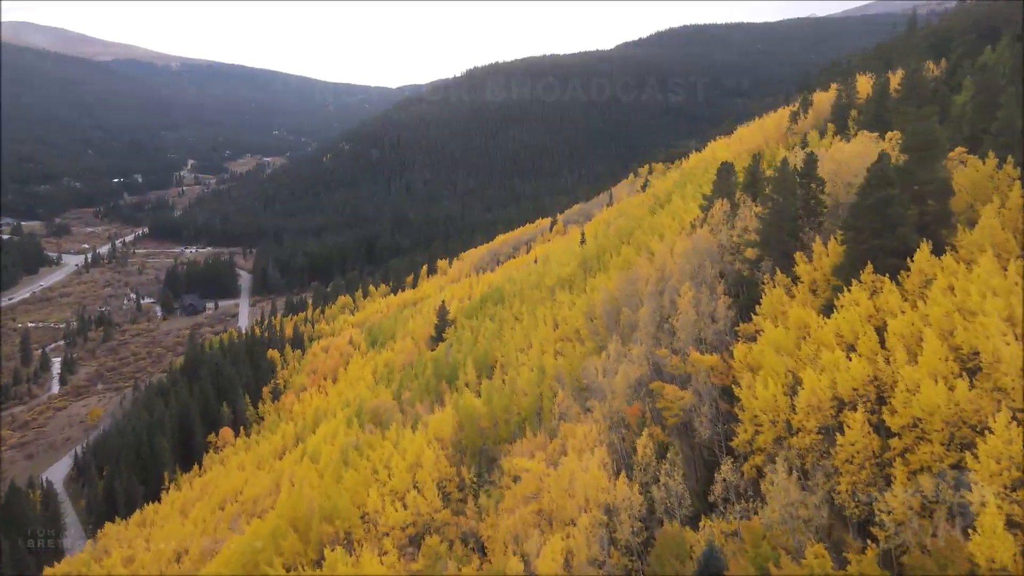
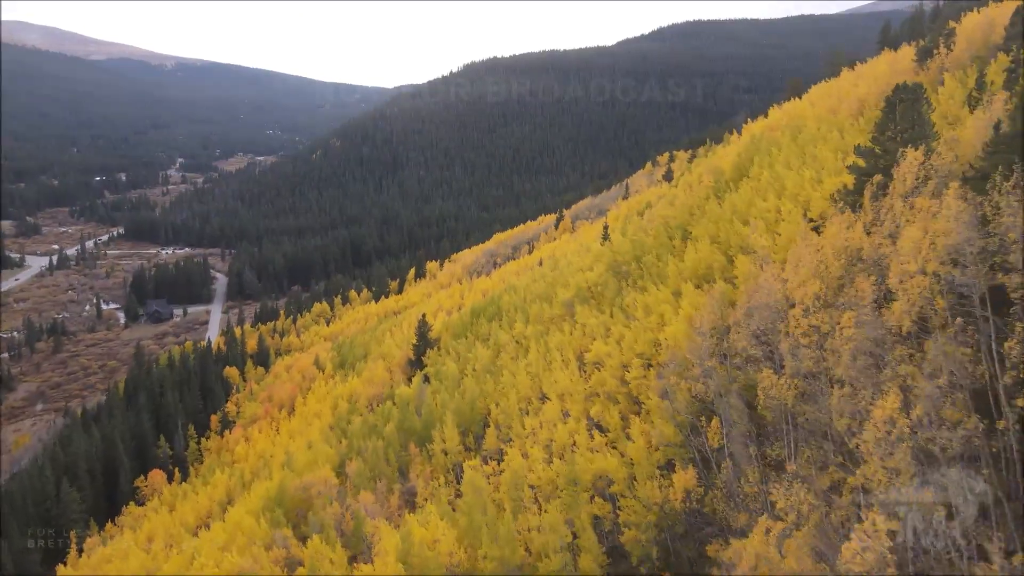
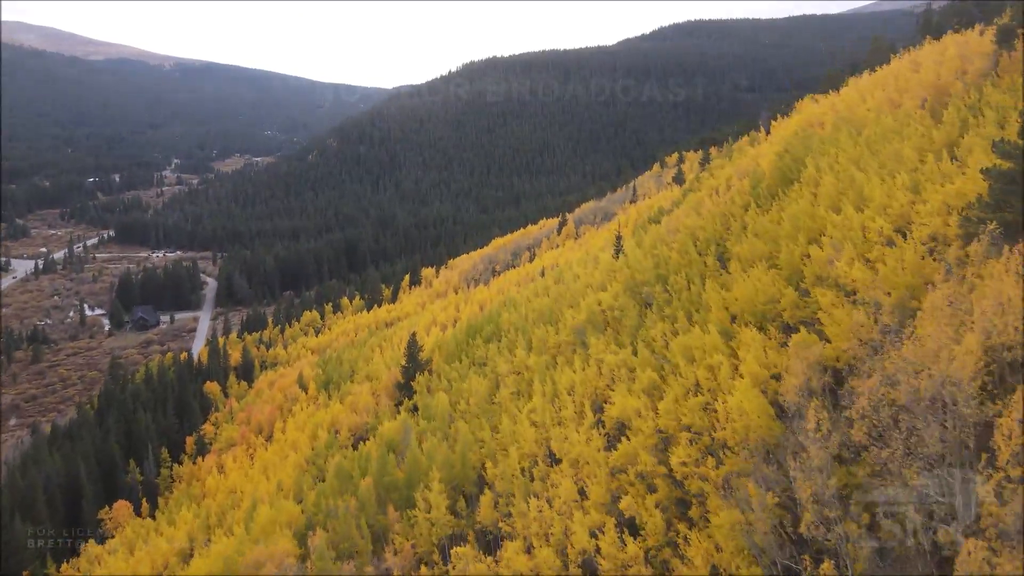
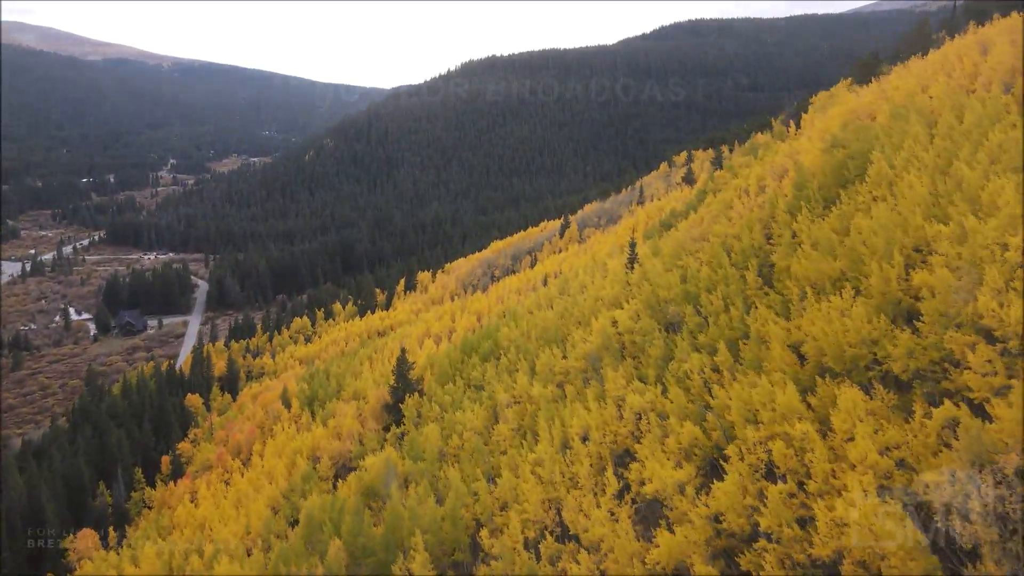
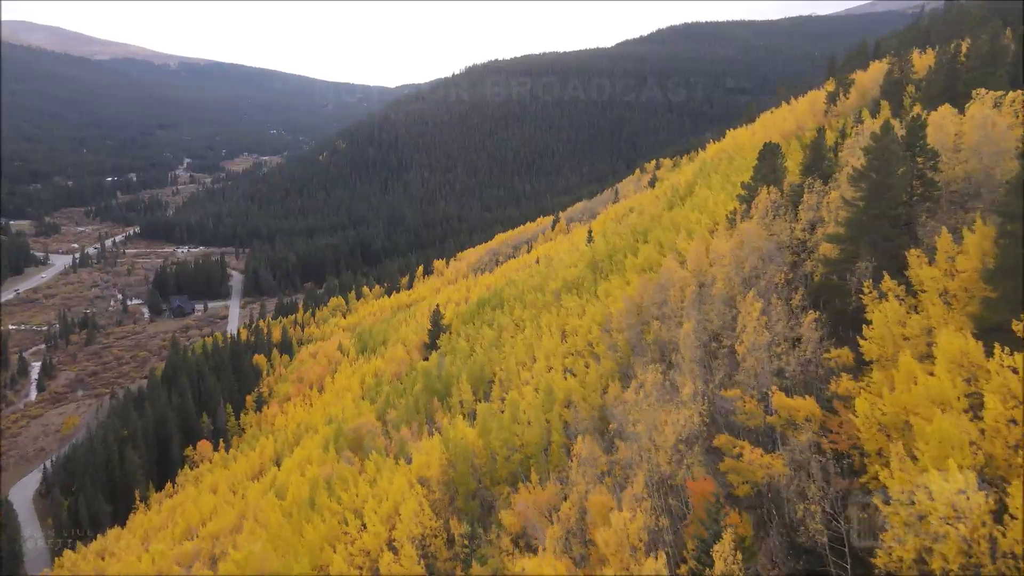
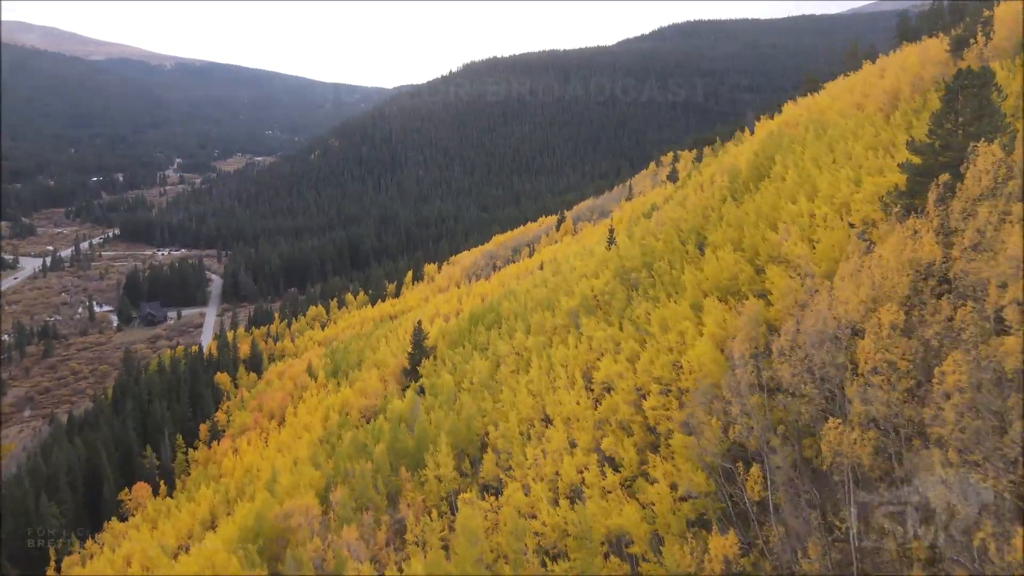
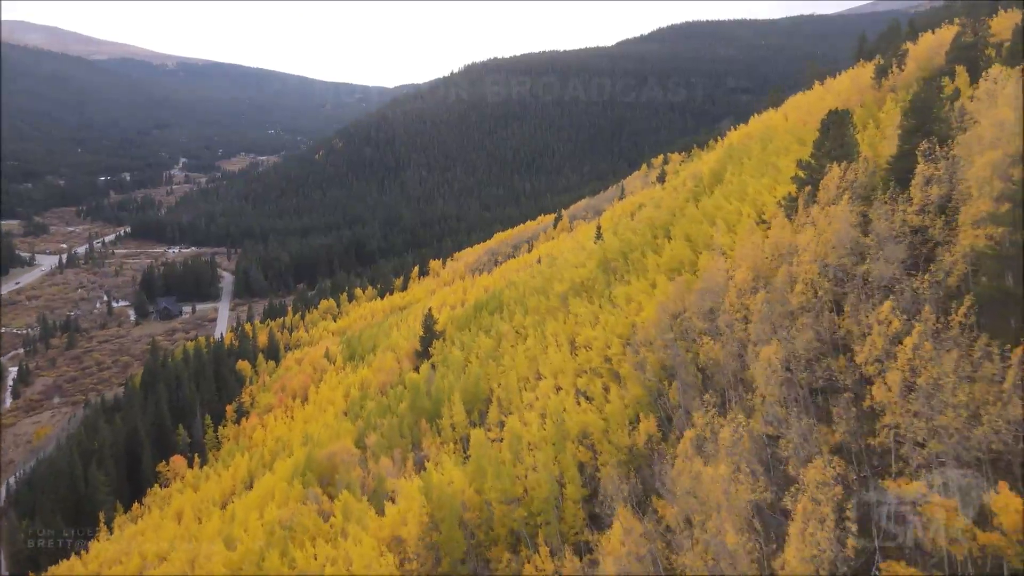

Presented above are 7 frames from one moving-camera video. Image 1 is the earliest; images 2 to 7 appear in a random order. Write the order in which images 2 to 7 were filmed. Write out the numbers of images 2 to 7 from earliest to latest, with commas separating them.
5, 7, 2, 6, 3, 4
